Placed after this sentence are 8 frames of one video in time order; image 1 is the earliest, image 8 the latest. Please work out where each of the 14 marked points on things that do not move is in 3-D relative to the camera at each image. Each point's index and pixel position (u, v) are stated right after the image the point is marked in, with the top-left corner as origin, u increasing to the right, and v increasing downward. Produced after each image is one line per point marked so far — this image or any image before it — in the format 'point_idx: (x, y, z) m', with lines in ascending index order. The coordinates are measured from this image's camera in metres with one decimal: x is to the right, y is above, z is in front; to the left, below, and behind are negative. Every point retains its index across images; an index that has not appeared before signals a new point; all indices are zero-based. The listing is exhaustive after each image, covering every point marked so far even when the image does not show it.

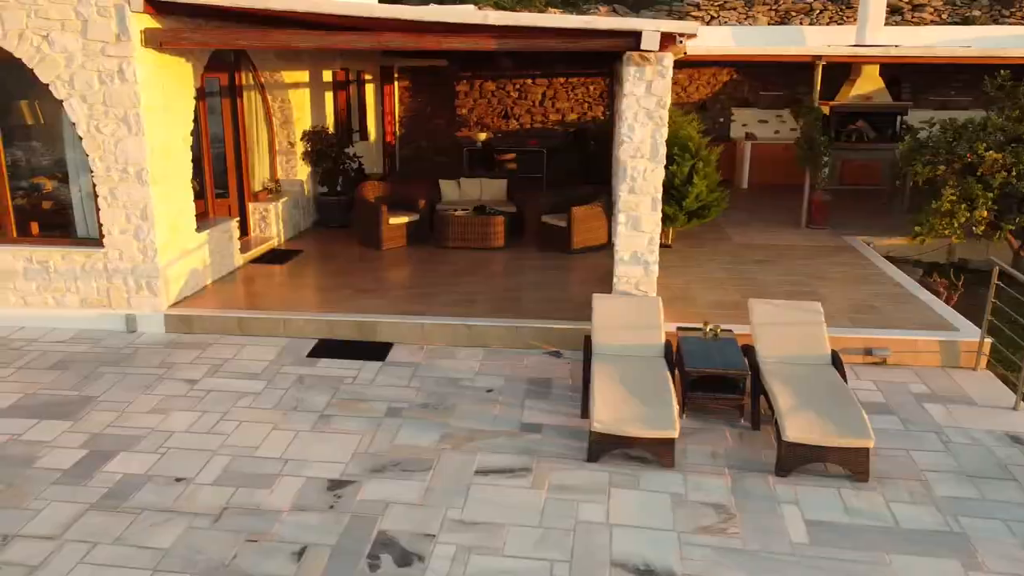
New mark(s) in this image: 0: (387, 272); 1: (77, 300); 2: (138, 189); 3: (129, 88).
0: (-1.2, +0.2, +9.4) m
1: (-3.6, -0.1, +7.7) m
2: (-2.9, +0.8, +7.3) m
3: (-2.9, +1.5, +7.1) m
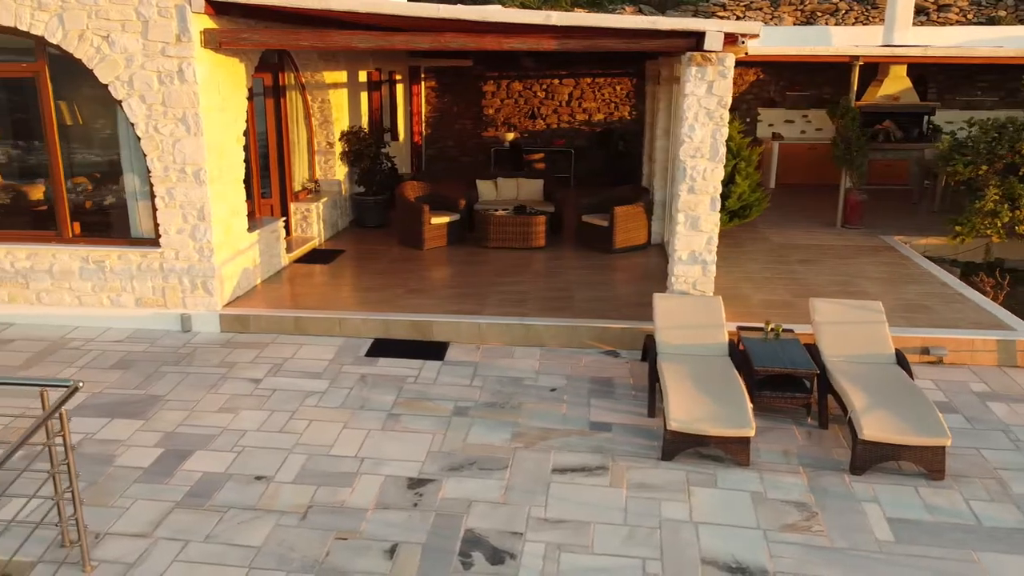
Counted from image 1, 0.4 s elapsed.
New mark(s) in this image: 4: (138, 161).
0: (-0.8, +0.2, +9.5) m
1: (-3.1, -0.1, +7.7) m
2: (-2.5, +0.8, +7.3) m
3: (-2.4, +1.5, +7.1) m
4: (-3.0, +1.0, +7.6) m
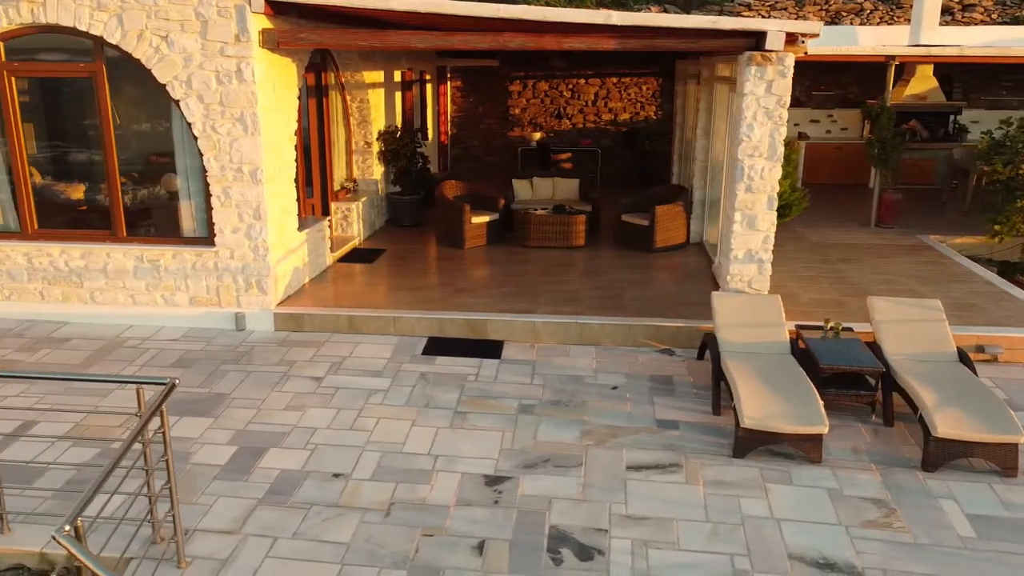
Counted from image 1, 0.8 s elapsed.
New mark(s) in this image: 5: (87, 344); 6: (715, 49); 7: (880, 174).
0: (-0.4, +0.2, +9.5) m
1: (-2.7, -0.1, +7.7) m
2: (-2.0, +0.8, +7.4) m
3: (-2.0, +1.5, +7.1) m
4: (-2.6, +1.0, +7.6) m
5: (-3.3, -0.4, +7.3) m
6: (+1.5, +1.7, +6.8) m
7: (+4.5, +1.4, +11.5) m
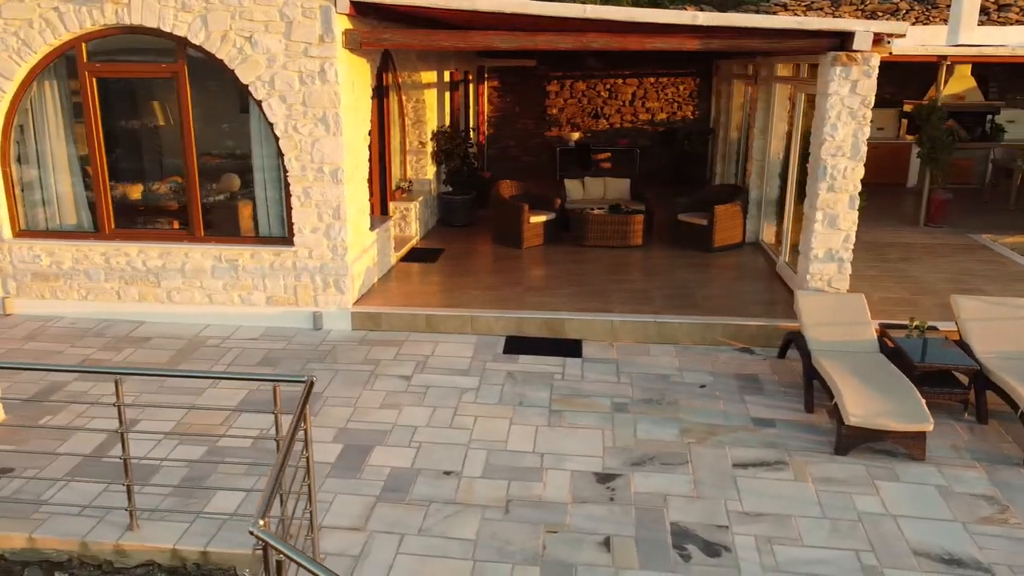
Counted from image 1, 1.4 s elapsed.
0: (+0.2, +0.2, +9.5) m
1: (-2.1, -0.1, +7.8) m
2: (-1.4, +0.8, +7.4) m
3: (-1.4, +1.5, +7.2) m
4: (-1.9, +1.0, +7.6) m
5: (-2.7, -0.4, +7.4) m
6: (+2.1, +1.7, +6.9) m
7: (+5.1, +1.4, +11.5) m
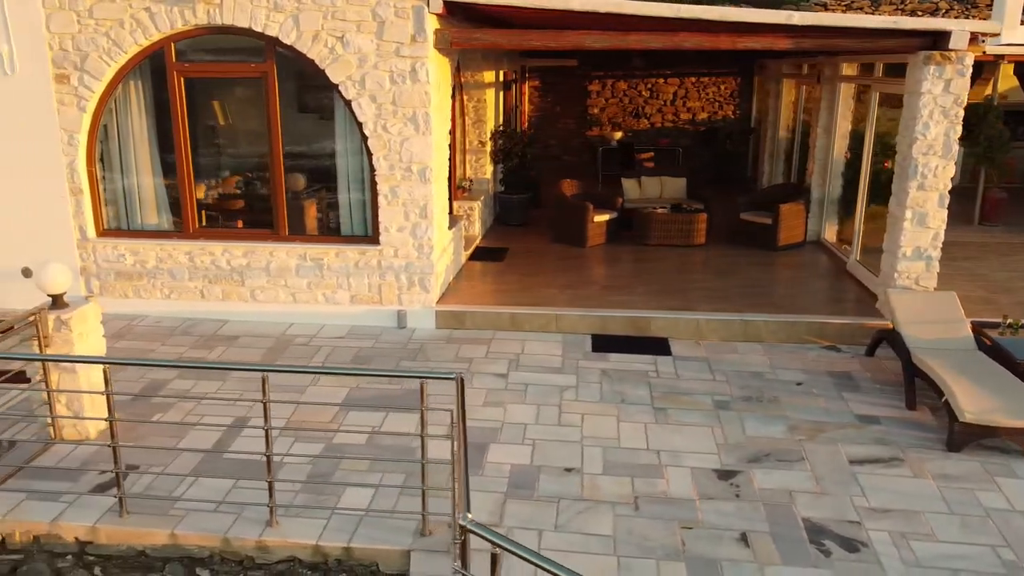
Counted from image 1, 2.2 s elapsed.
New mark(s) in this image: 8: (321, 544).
0: (+0.9, +0.2, +9.6) m
1: (-1.4, -0.1, +7.8) m
2: (-0.7, +0.8, +7.4) m
3: (-0.7, +1.5, +7.2) m
4: (-1.3, +1.1, +7.7) m
5: (-2.0, -0.4, +7.4) m
6: (+2.8, +1.8, +6.9) m
7: (+5.8, +1.4, +11.6) m
8: (-0.9, -1.3, +4.6) m
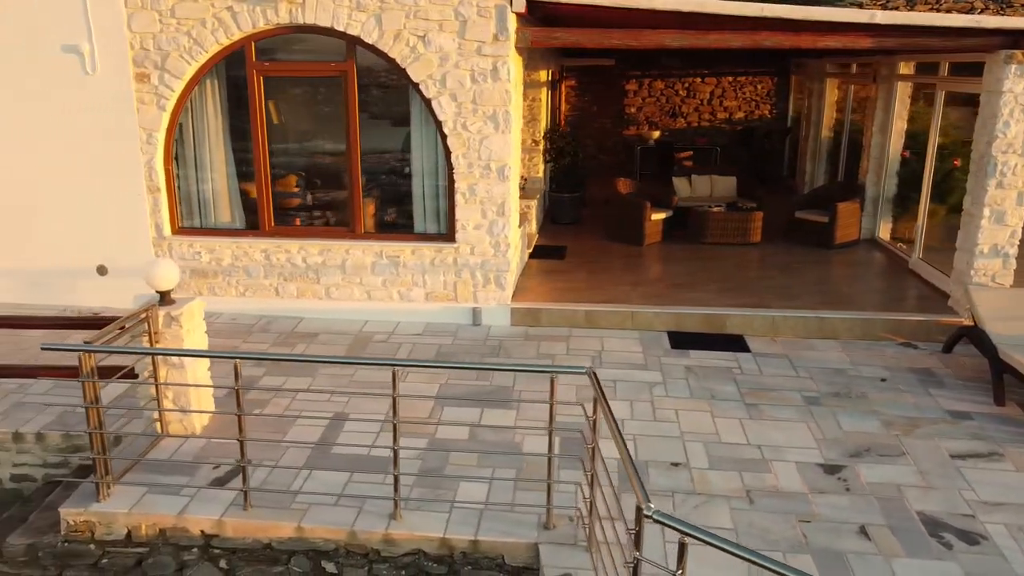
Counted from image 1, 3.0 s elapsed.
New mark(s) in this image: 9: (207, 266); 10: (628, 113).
0: (+1.6, +0.2, +9.6) m
1: (-0.7, -0.1, +7.9) m
2: (-0.1, +0.8, +7.5) m
3: (-0.1, +1.6, +7.2) m
4: (-0.6, +1.1, +7.7) m
5: (-1.4, -0.4, +7.5) m
6: (+3.4, +1.8, +7.0) m
7: (+6.4, +1.5, +11.6) m
8: (-0.3, -1.2, +4.7) m
9: (-2.6, +0.2, +8.0) m
10: (+1.9, +2.9, +15.7) m
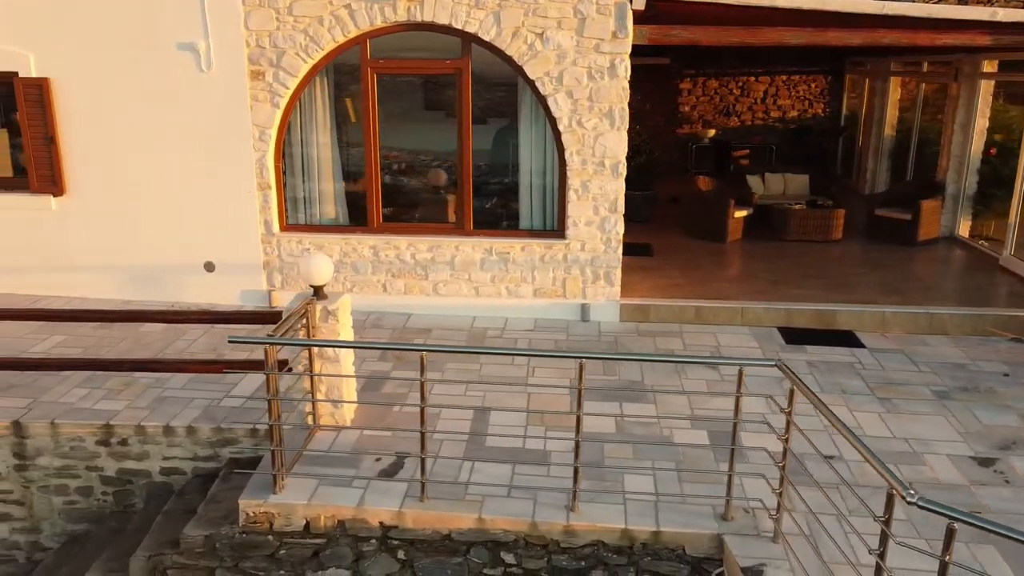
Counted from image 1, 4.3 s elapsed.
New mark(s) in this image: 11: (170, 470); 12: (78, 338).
0: (+2.5, +0.2, +9.7) m
1: (+0.2, 0.0, +7.9) m
2: (+0.8, +0.8, +7.5) m
3: (+0.8, +1.6, +7.3) m
4: (+0.3, +1.1, +7.8) m
5: (-0.5, -0.4, +7.5) m
6: (+4.3, +1.8, +7.0) m
7: (+7.3, +1.5, +11.7) m
8: (+0.6, -1.2, +4.7) m
9: (-1.7, +0.2, +8.0) m
10: (+2.8, +3.0, +15.8) m
11: (-2.1, -1.1, +5.9) m
12: (-3.4, -0.4, +7.3) m
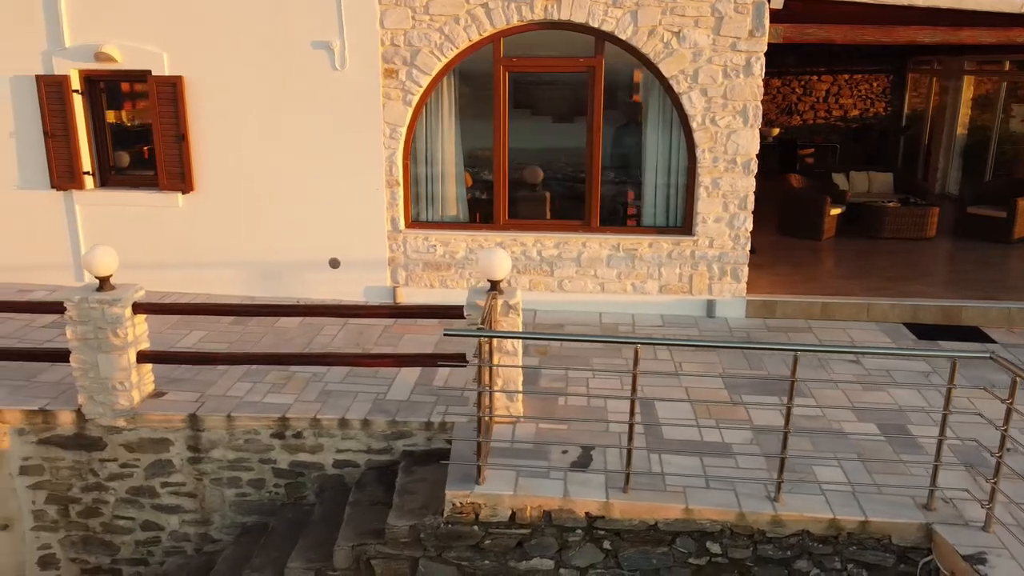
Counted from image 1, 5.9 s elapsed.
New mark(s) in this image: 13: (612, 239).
0: (+3.5, +0.3, +9.7) m
1: (+1.2, 0.0, +8.0) m
2: (+1.9, +0.9, +7.6) m
3: (+1.9, +1.6, +7.4) m
4: (+1.3, +1.1, +7.8) m
5: (+0.6, -0.3, +7.6) m
6: (+5.4, +1.8, +7.1) m
7: (+8.4, +1.5, +11.8) m
8: (+1.7, -1.2, +4.8) m
9: (-0.6, +0.3, +8.1) m
10: (+3.9, +3.0, +15.9) m
11: (-1.1, -1.1, +5.9) m
12: (-2.3, -0.4, +7.4) m
13: (+0.8, +0.4, +7.9) m
